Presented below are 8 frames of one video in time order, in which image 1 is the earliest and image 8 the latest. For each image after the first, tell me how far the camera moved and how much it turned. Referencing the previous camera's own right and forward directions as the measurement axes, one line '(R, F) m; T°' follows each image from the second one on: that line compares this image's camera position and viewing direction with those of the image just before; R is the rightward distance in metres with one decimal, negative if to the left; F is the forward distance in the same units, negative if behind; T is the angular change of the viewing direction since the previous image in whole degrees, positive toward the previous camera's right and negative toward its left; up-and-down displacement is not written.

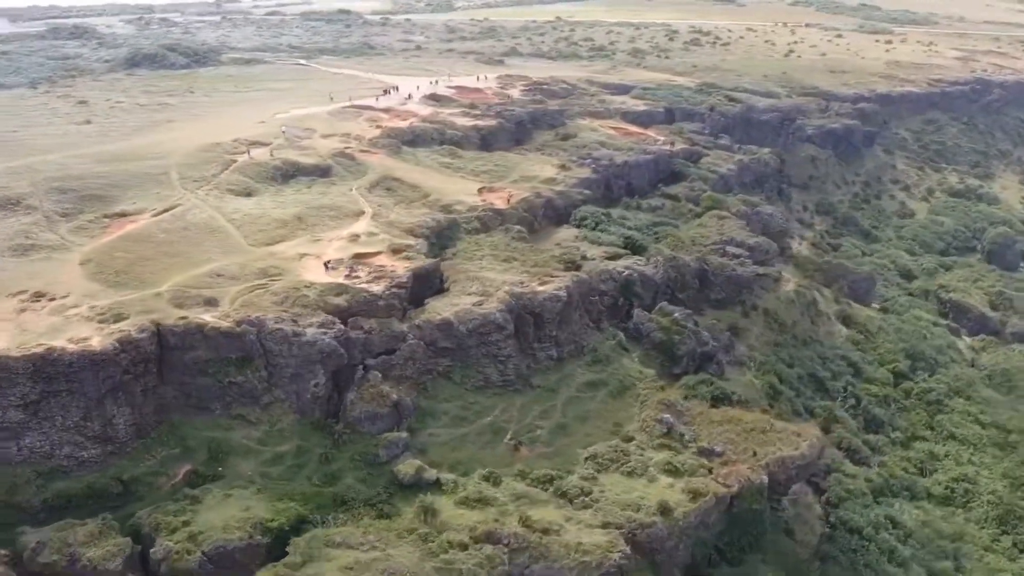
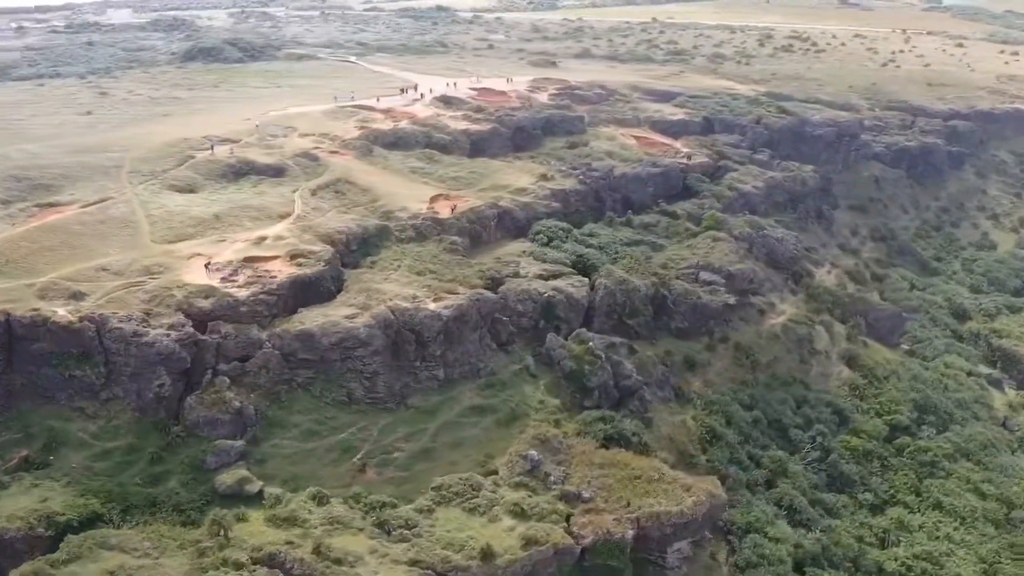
(+11.4, +2.6) m; -10°
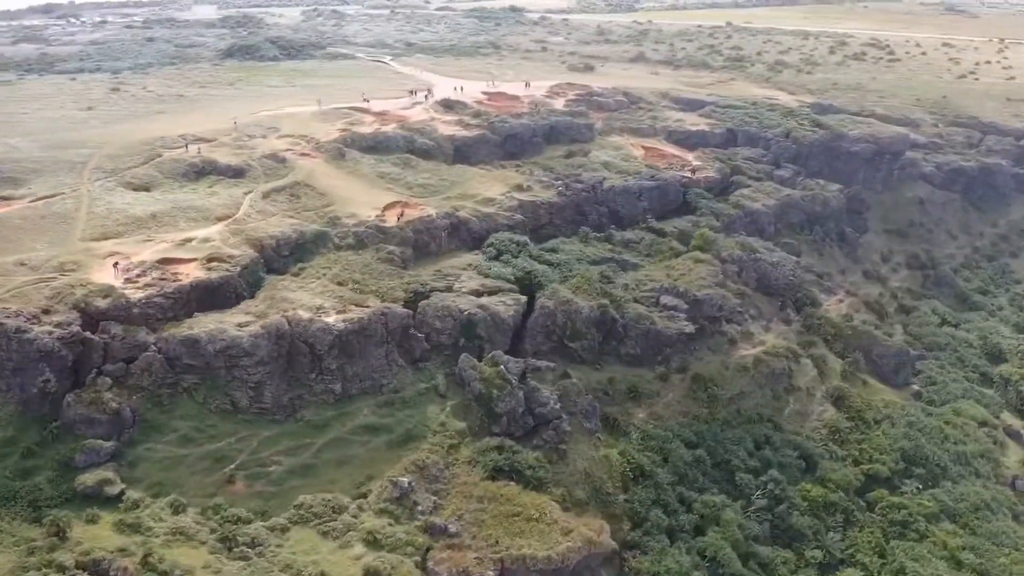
(+9.0, +2.1) m; -8°
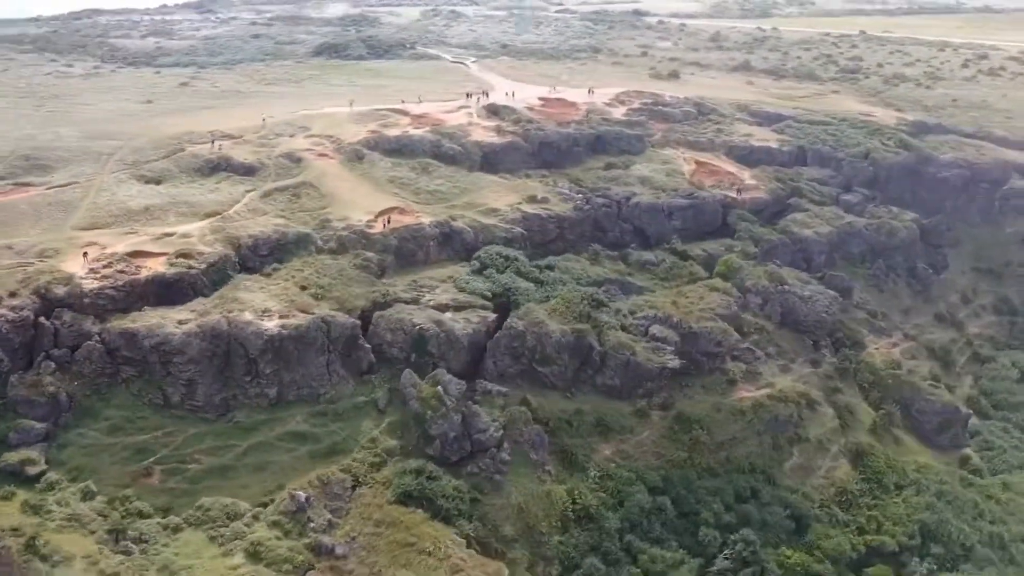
(+9.0, +2.6) m; -11°
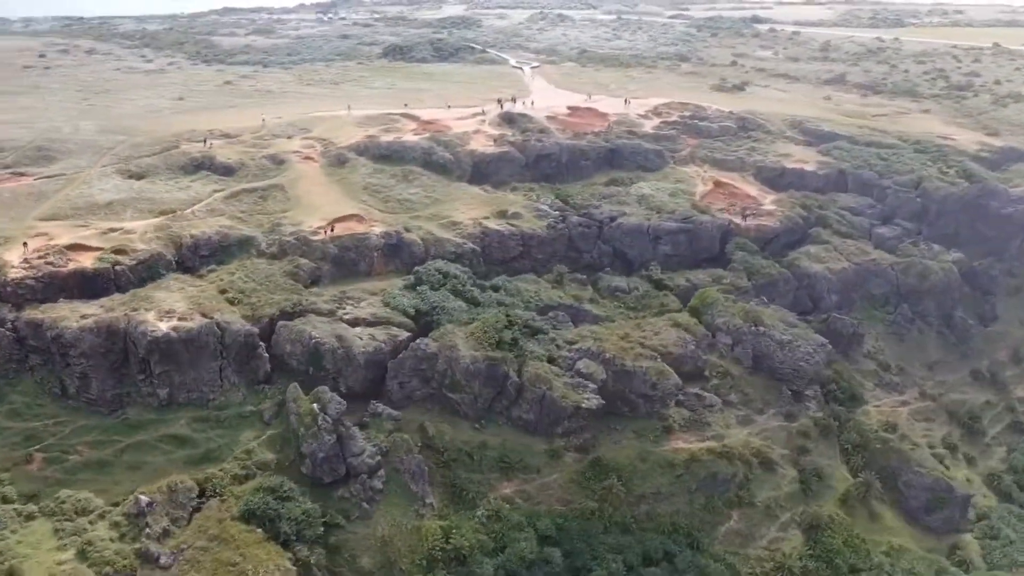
(+11.3, +3.2) m; -11°
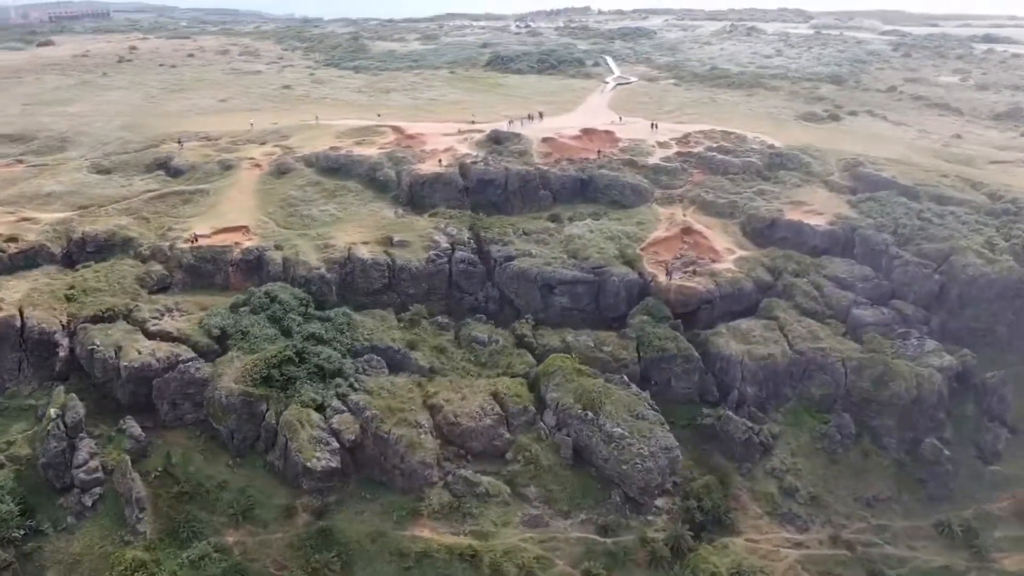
(+21.9, +8.7) m; -20°
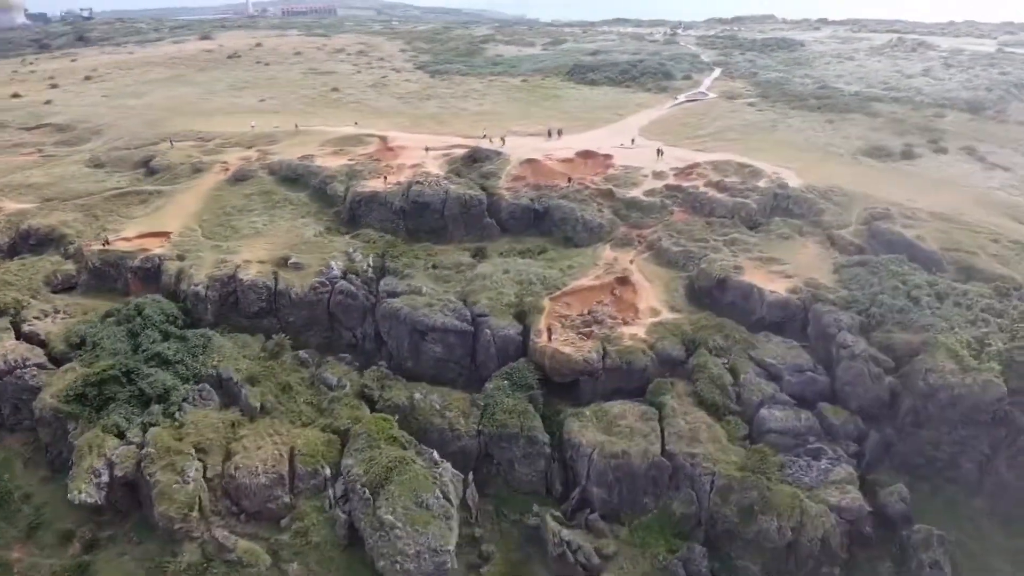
(+15.8, +7.6) m; -16°
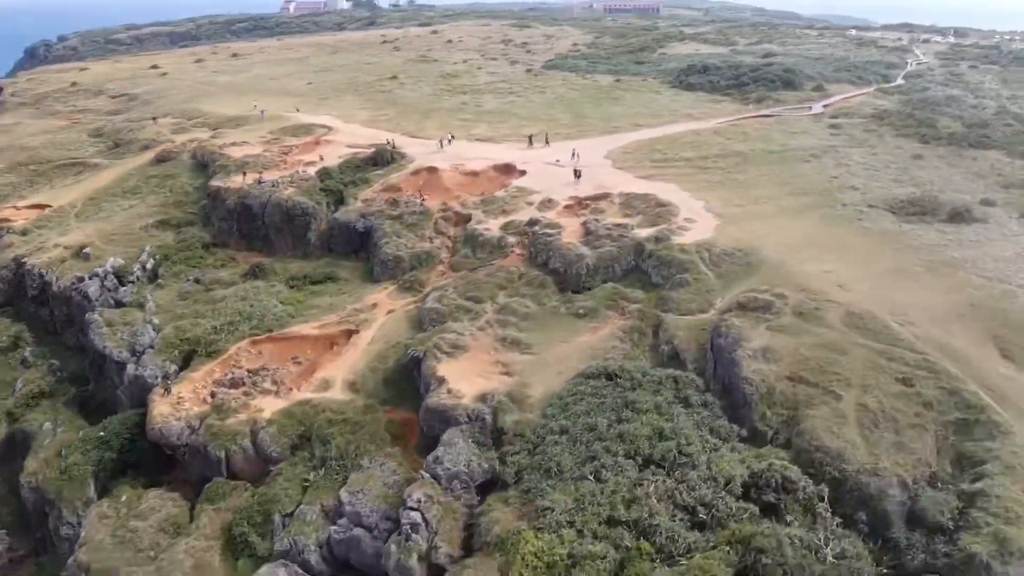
(+22.9, +14.9) m; -24°
